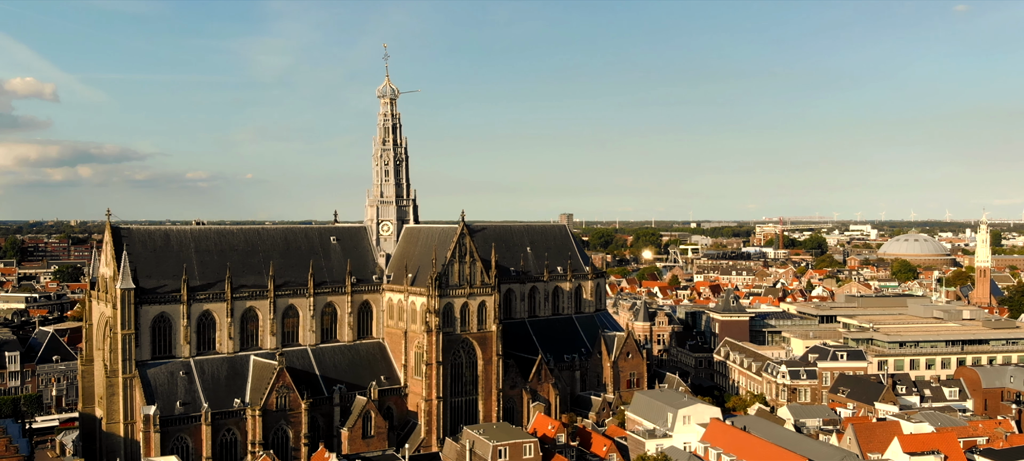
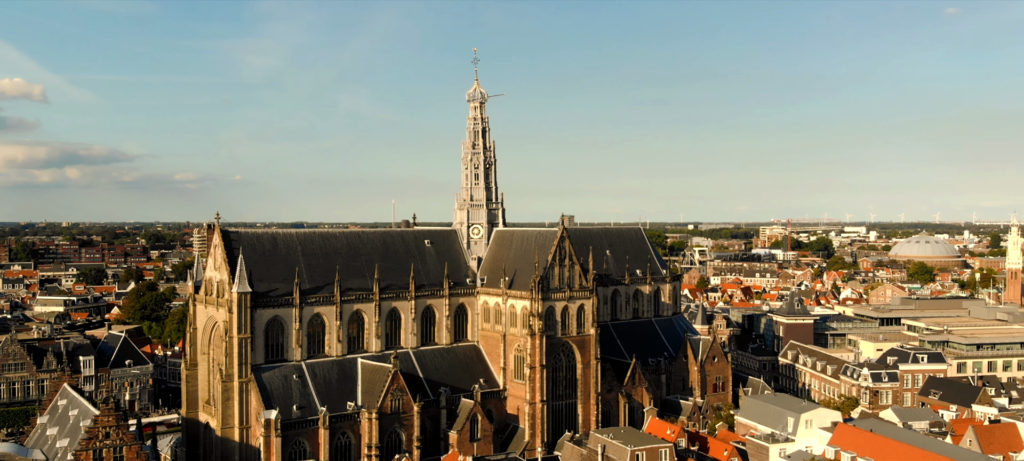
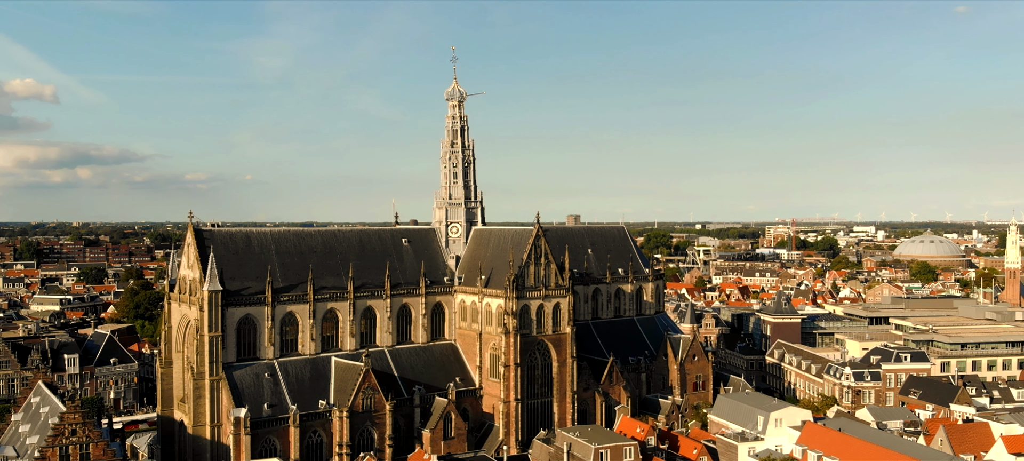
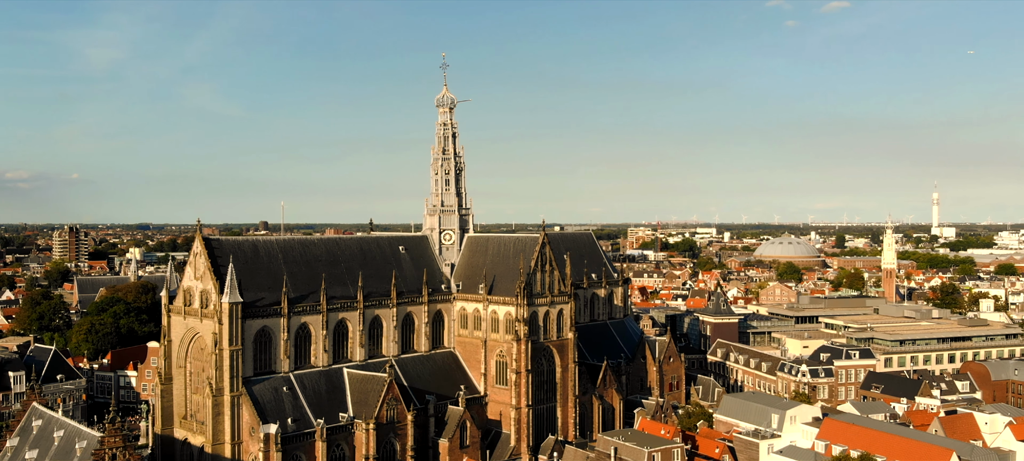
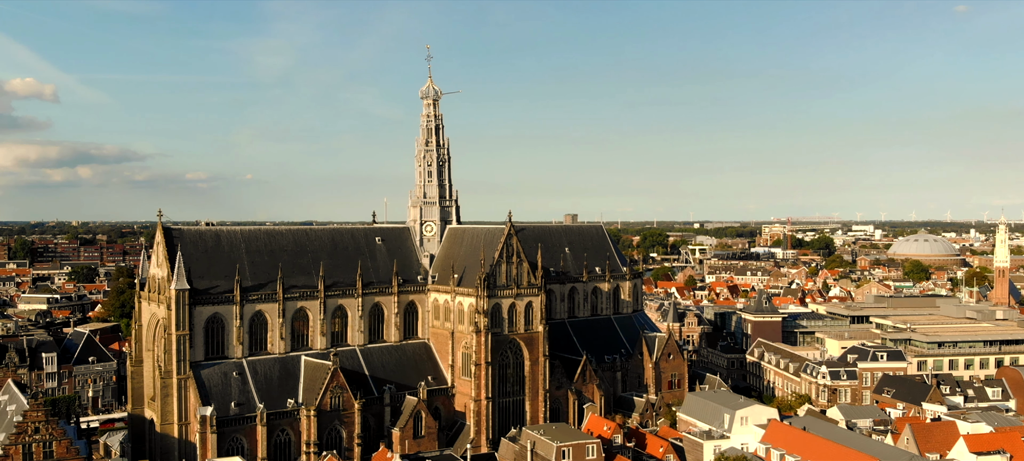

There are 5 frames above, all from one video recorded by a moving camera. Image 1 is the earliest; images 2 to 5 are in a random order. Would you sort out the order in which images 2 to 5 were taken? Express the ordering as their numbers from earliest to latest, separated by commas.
5, 3, 2, 4
